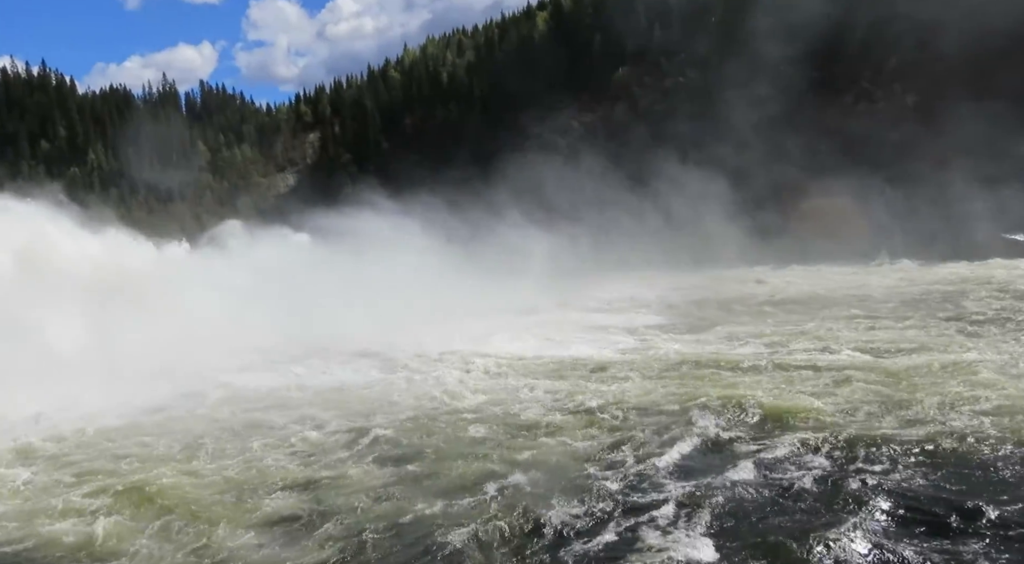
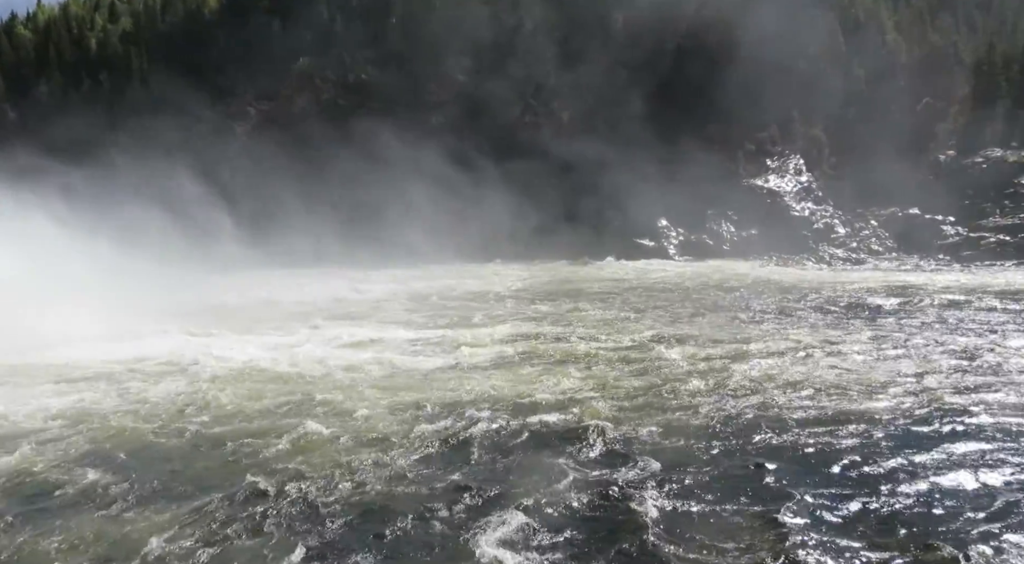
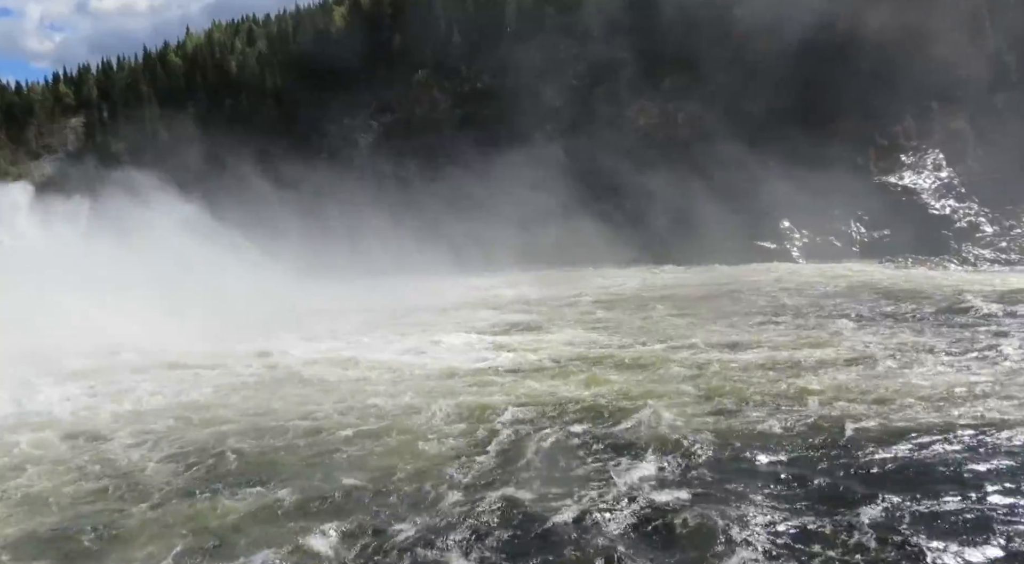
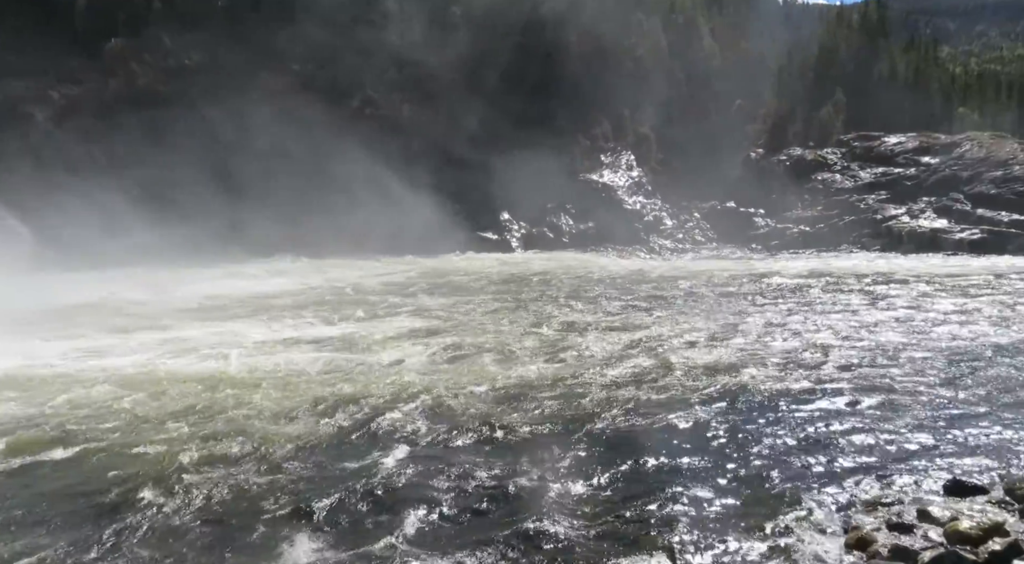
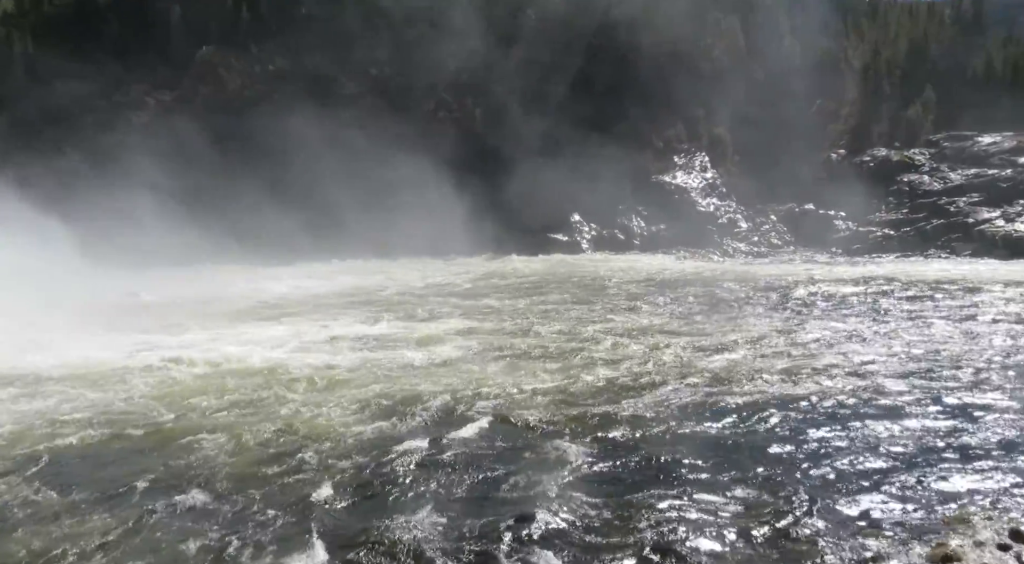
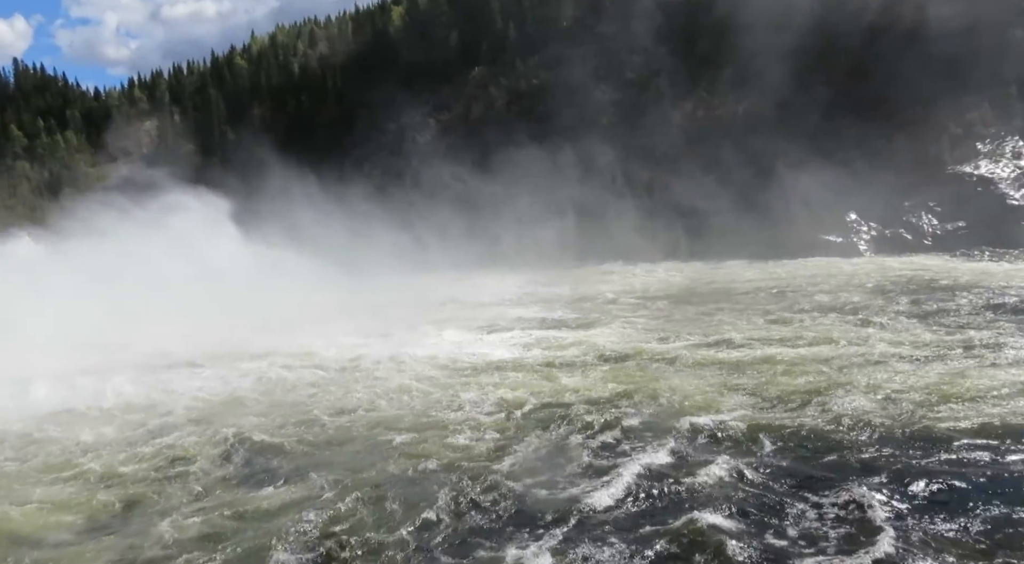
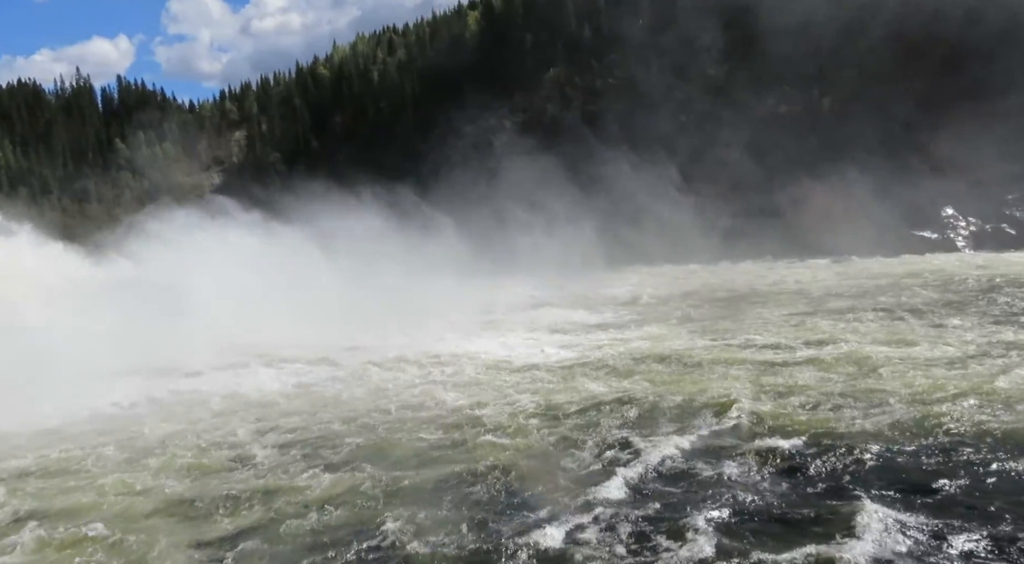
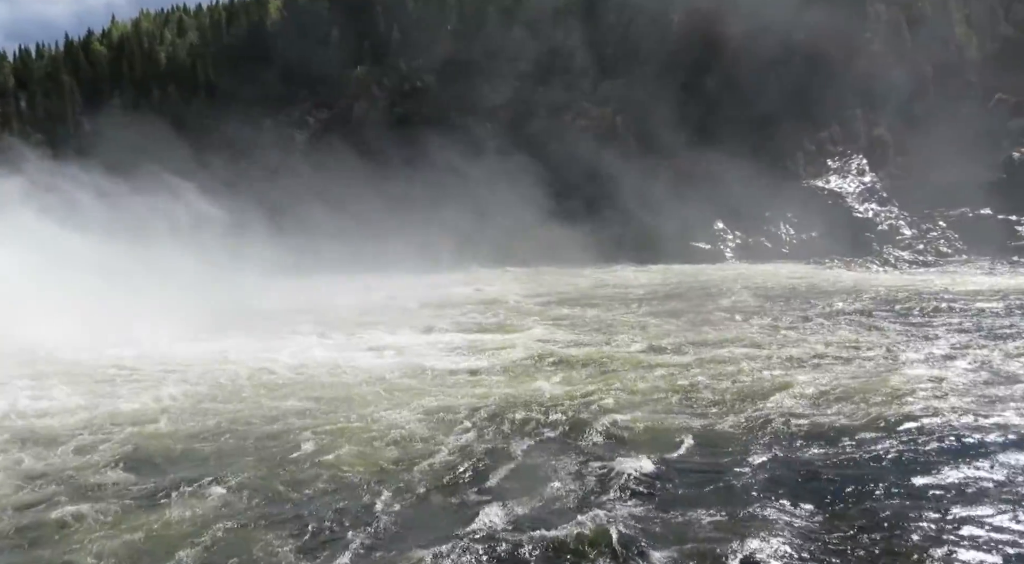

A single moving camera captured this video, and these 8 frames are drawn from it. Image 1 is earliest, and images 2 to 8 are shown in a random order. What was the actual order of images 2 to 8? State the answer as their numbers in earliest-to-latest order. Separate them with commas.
7, 6, 3, 8, 2, 5, 4
